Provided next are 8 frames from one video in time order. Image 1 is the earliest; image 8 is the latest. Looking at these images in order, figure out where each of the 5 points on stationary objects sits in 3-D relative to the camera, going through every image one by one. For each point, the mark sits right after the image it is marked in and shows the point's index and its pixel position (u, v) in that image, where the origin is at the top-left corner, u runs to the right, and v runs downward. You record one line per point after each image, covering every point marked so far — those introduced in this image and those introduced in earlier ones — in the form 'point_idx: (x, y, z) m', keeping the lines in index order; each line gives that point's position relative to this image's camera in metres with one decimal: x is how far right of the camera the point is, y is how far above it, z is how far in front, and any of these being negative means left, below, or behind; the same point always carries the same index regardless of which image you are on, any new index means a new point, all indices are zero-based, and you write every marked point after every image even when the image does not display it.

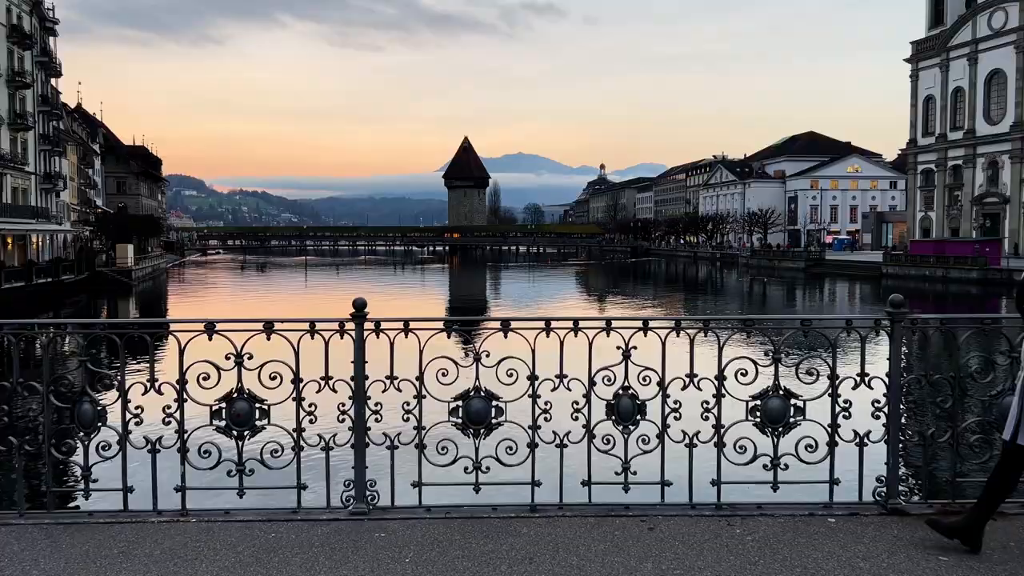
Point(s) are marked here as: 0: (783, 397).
0: (+1.8, -0.7, +5.0) m
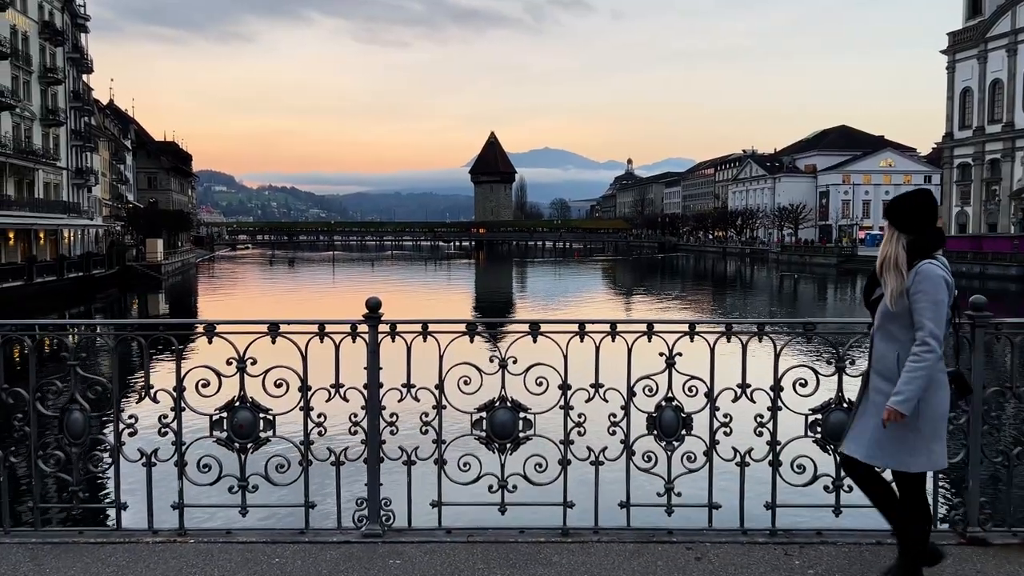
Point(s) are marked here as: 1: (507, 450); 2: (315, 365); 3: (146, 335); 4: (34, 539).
0: (+1.9, -0.7, +4.5) m
1: (0.0, -1.0, +4.7) m
2: (-4.0, -1.7, +15.9) m
3: (-2.6, -0.4, +5.5) m
4: (-2.5, -1.3, +4.0) m
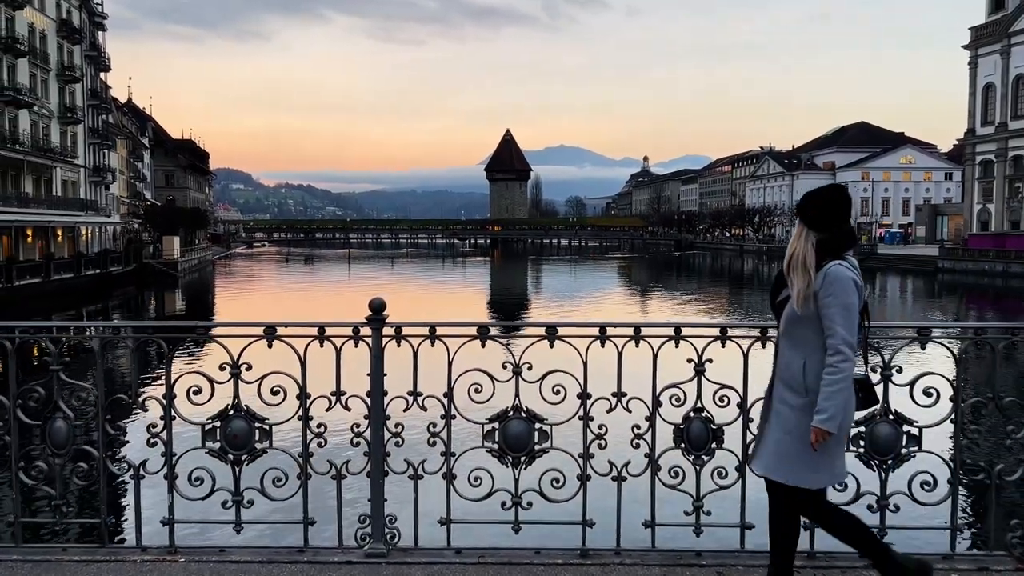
0: (+2.0, -0.7, +4.1) m
1: (+0.1, -1.0, +4.4) m
2: (-3.7, -1.6, +15.7) m
3: (-2.5, -0.3, +5.3) m
4: (-2.4, -1.3, +3.7) m
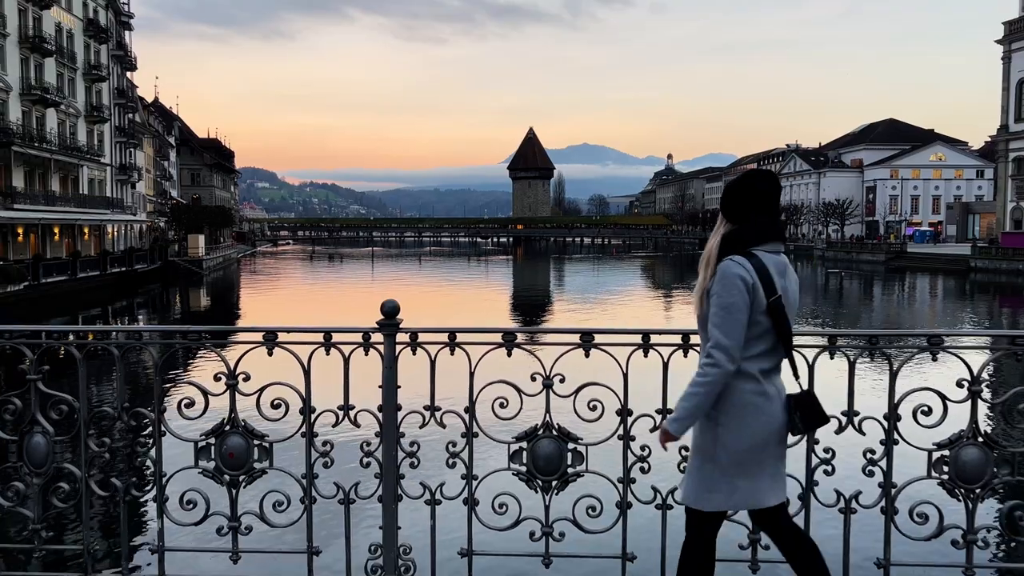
0: (+2.2, -0.7, +3.6) m
1: (+0.2, -1.0, +3.9) m
2: (-3.2, -1.6, +15.4) m
3: (-2.3, -0.3, +4.9) m
4: (-2.3, -1.3, +3.3) m
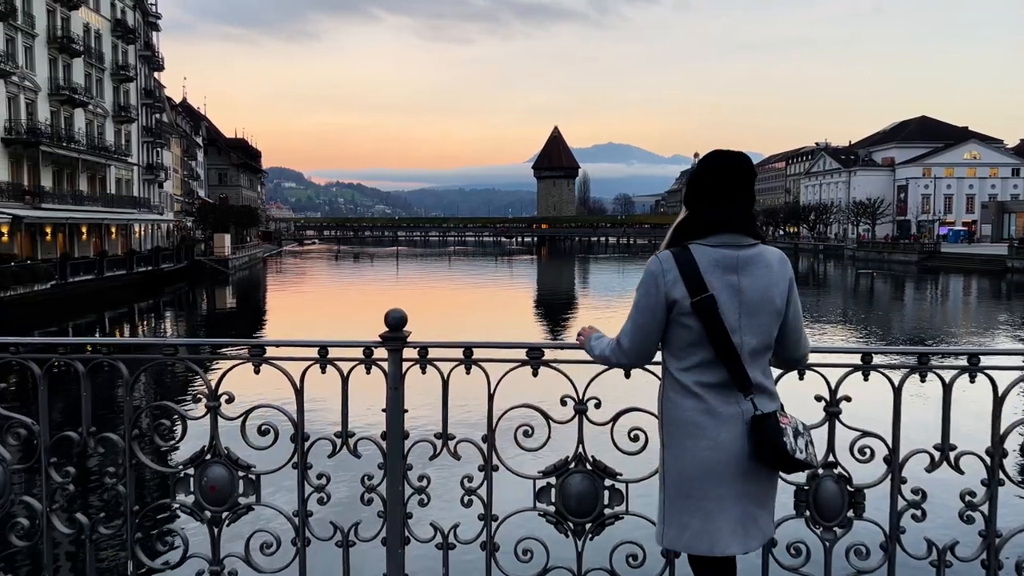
0: (+2.3, -0.8, +3.0) m
1: (+0.3, -1.0, +3.4) m
2: (-2.8, -1.6, +15.0) m
3: (-2.1, -0.4, +4.5) m
4: (-2.2, -1.3, +2.9) m
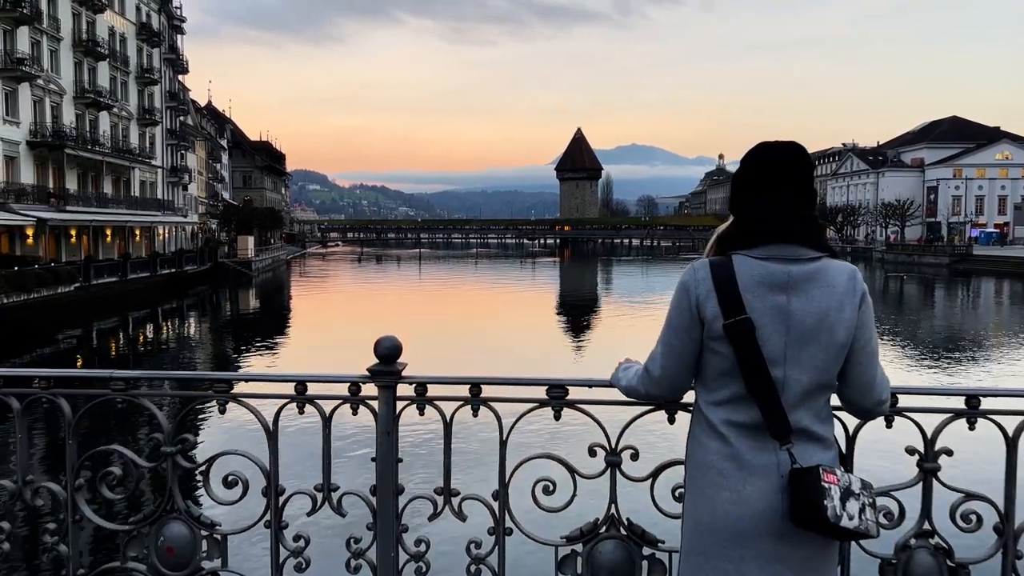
0: (+2.3, -0.8, +2.5) m
1: (+0.4, -1.1, +2.9) m
2: (-2.4, -1.7, +14.5) m
3: (-2.0, -0.4, +4.0) m
4: (-2.1, -1.4, +2.5) m
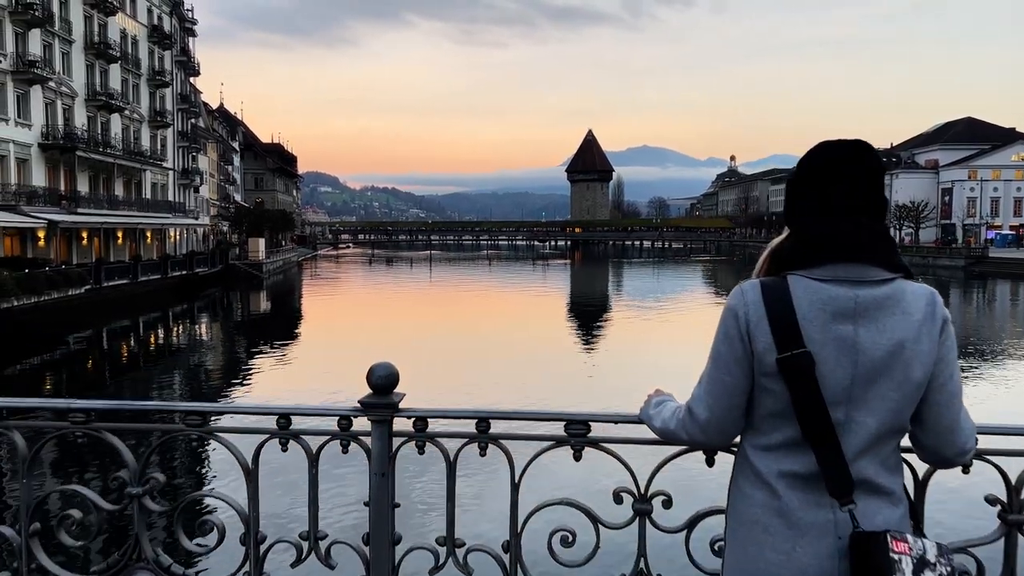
0: (+2.3, -0.9, +2.1) m
1: (+0.4, -1.2, +2.6) m
2: (-2.2, -1.8, +14.3) m
3: (-2.0, -0.5, +3.7) m
4: (-2.1, -1.4, +2.2) m
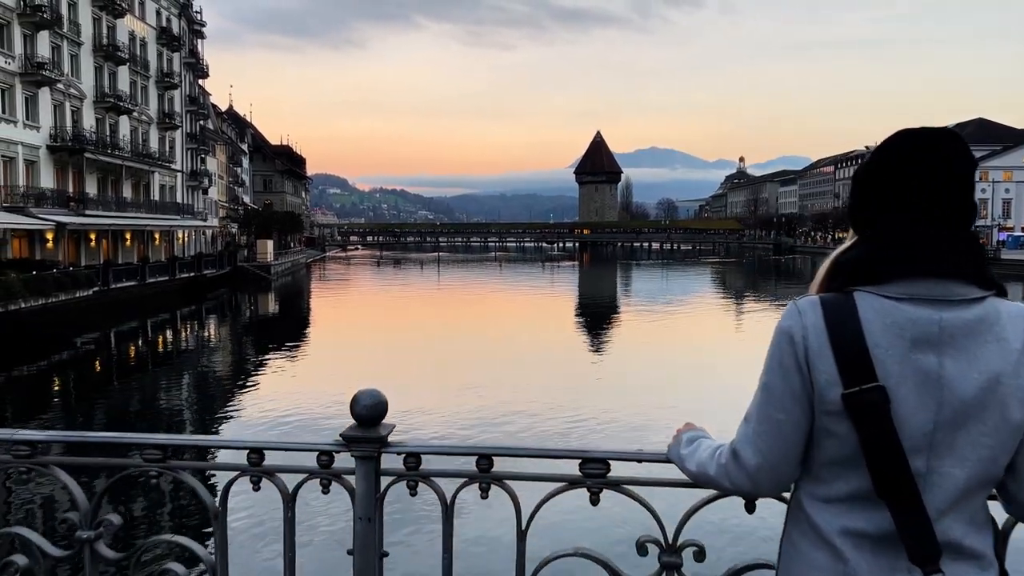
0: (+2.4, -0.9, +1.8) m
1: (+0.4, -1.2, +2.3) m
2: (-2.0, -1.8, +14.0) m
3: (-2.0, -0.5, +3.5) m
4: (-2.1, -1.5, +1.9) m
